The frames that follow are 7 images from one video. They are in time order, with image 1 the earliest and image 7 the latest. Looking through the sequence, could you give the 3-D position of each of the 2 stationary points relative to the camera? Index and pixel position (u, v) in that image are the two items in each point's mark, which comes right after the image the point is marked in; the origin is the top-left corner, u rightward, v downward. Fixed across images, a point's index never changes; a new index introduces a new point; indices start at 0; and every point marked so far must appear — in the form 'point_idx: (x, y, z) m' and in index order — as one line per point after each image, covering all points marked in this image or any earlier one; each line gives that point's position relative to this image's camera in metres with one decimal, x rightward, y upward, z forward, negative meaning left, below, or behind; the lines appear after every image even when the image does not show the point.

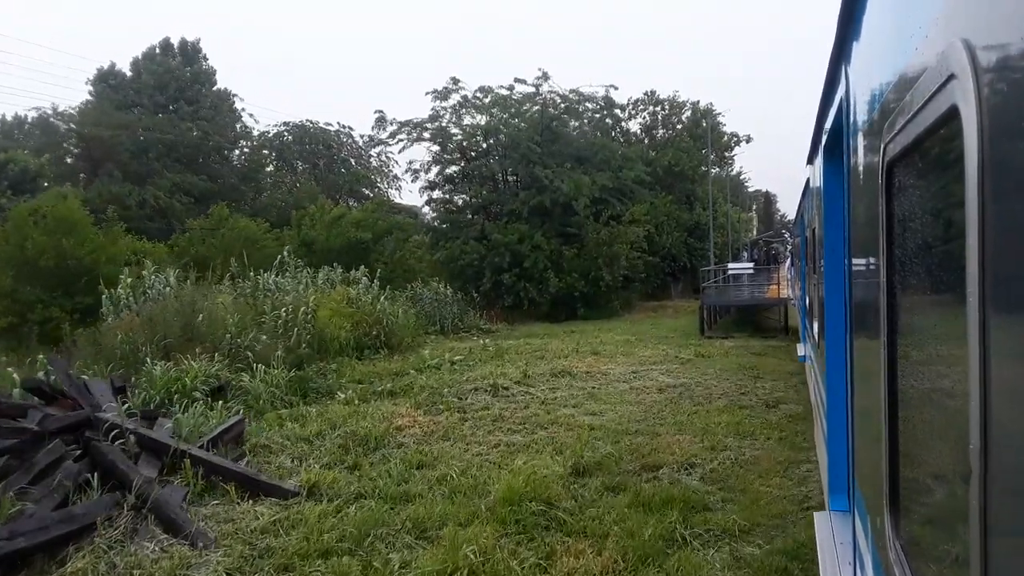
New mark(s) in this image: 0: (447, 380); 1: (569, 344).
0: (-0.9, -1.3, +11.0) m
1: (+1.3, -1.2, +16.8) m
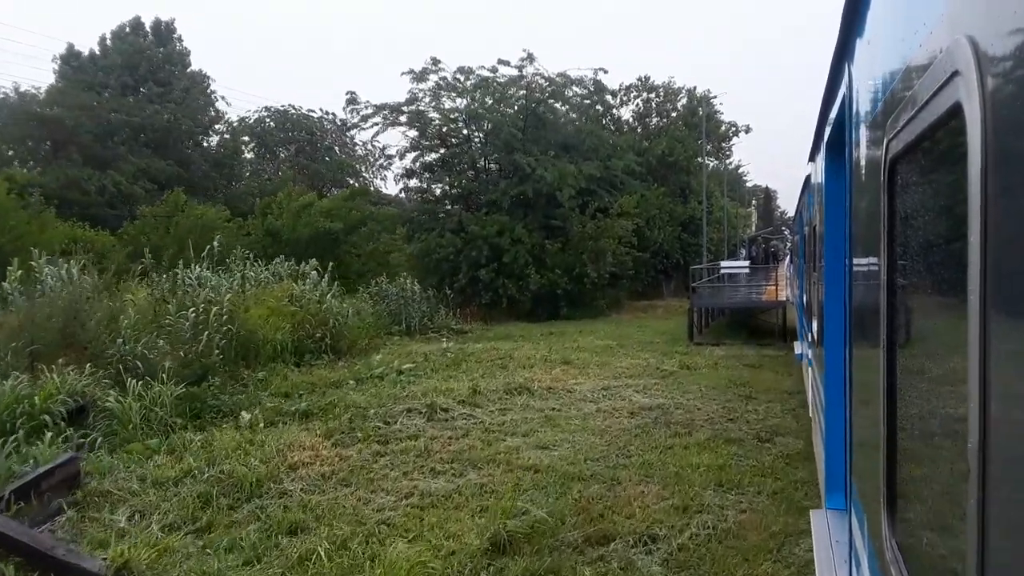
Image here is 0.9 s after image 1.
0: (-1.6, -1.3, +9.2) m
1: (+0.6, -1.2, +15.0) m
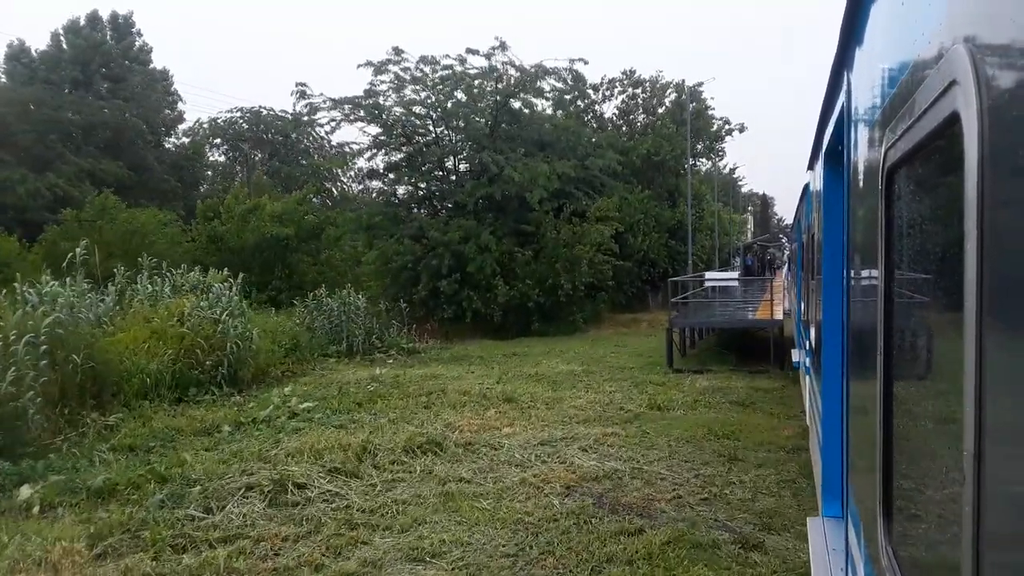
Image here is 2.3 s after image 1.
0: (-2.5, -1.5, +6.7) m
1: (-0.3, -1.4, +12.6) m
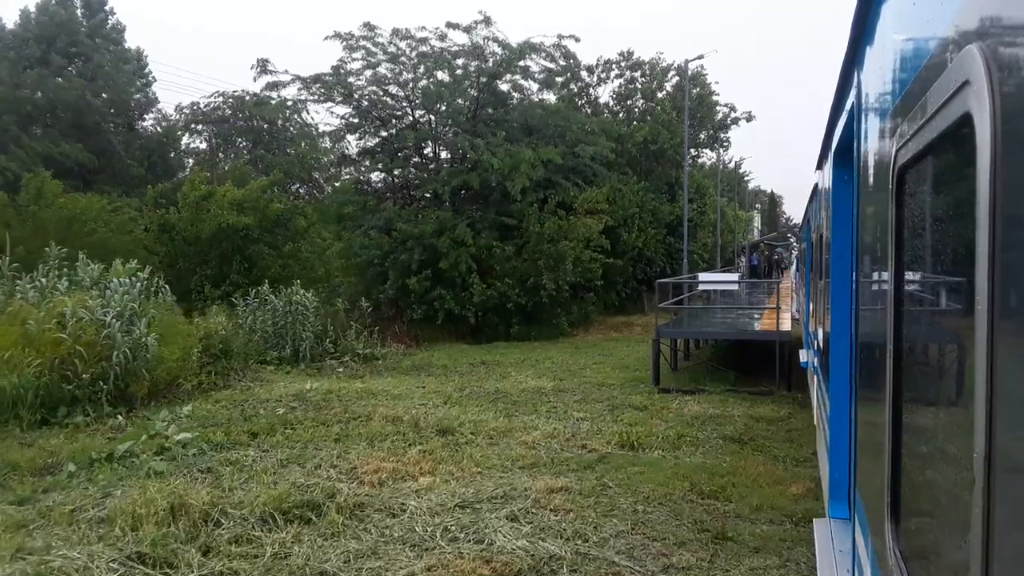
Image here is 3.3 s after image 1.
0: (-3.1, -1.5, +4.8) m
1: (-0.9, -1.4, +10.6) m
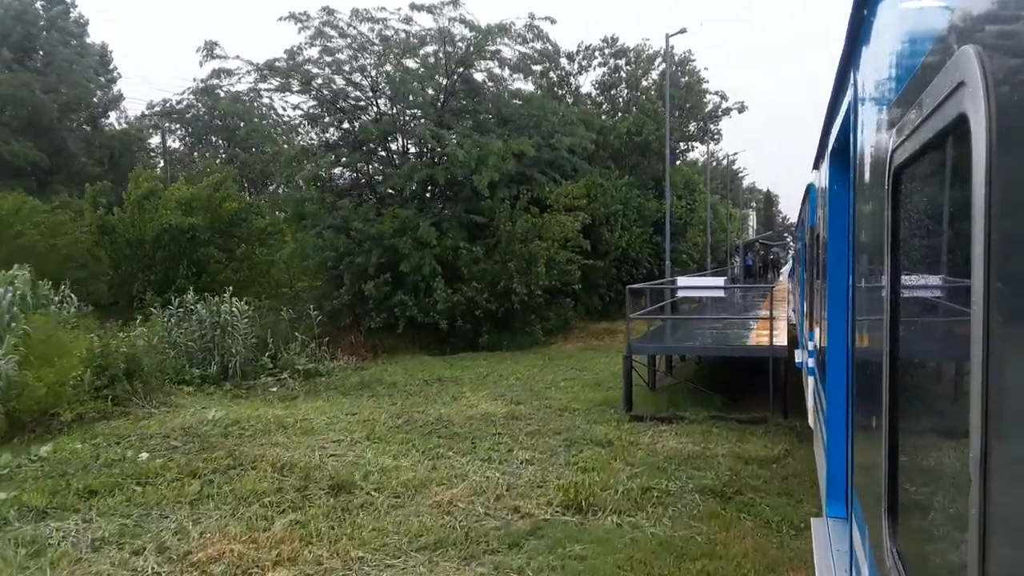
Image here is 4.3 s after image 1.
0: (-3.8, -1.7, +3.0) m
1: (-1.6, -1.5, +8.8) m
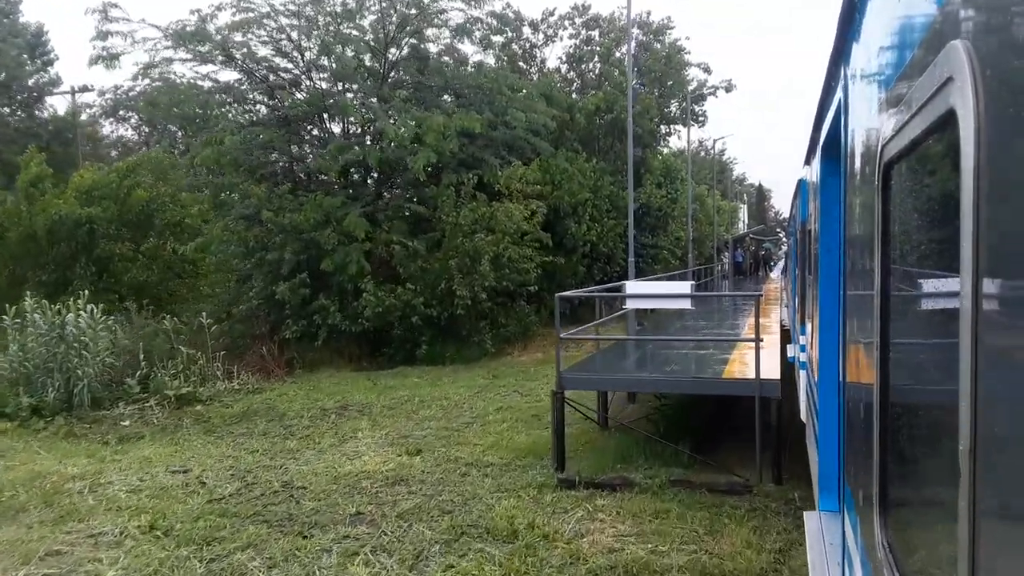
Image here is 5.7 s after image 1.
0: (-4.7, -1.8, +0.4) m
1: (-2.5, -1.6, +6.2) m
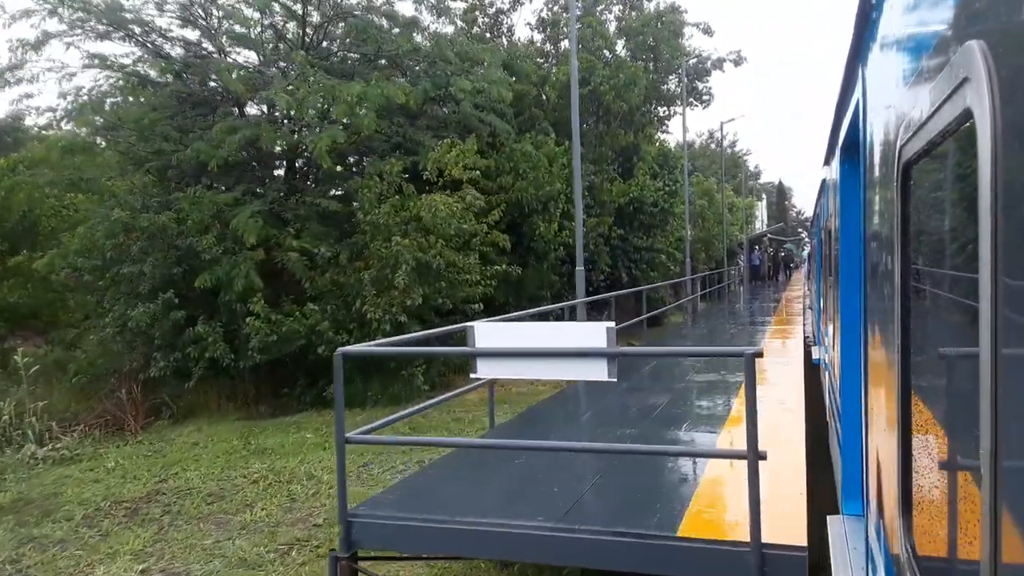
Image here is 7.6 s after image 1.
0: (-5.9, -2.0, -2.8) m
1: (-3.6, -1.9, +3.0) m
